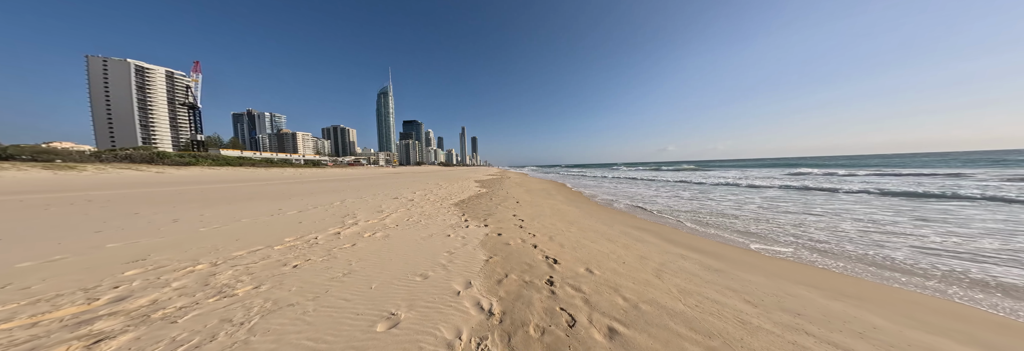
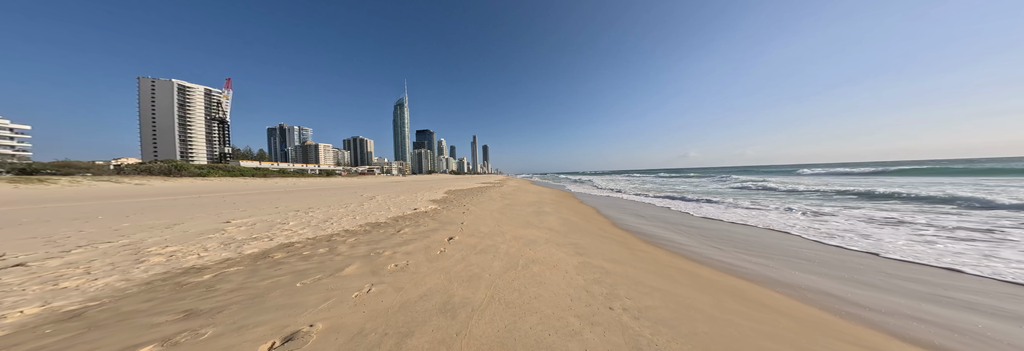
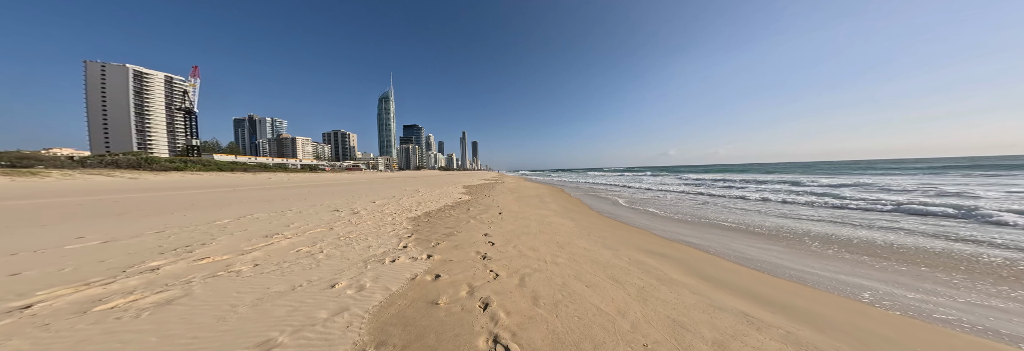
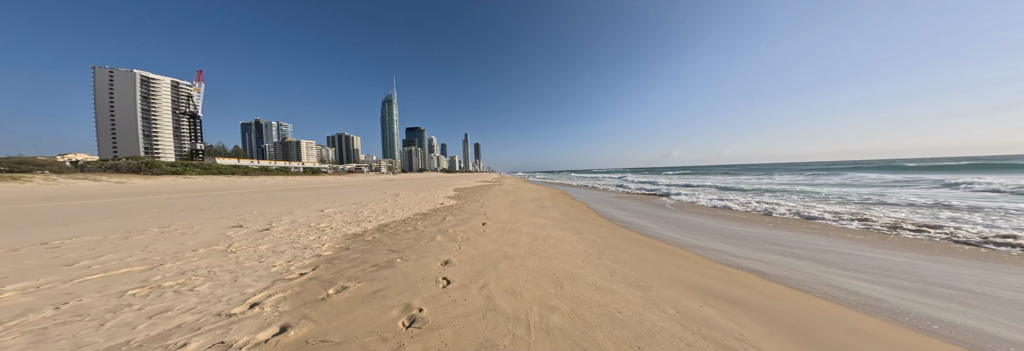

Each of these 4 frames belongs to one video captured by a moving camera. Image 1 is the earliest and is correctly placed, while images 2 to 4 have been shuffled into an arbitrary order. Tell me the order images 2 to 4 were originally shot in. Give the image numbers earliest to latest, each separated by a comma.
3, 4, 2
